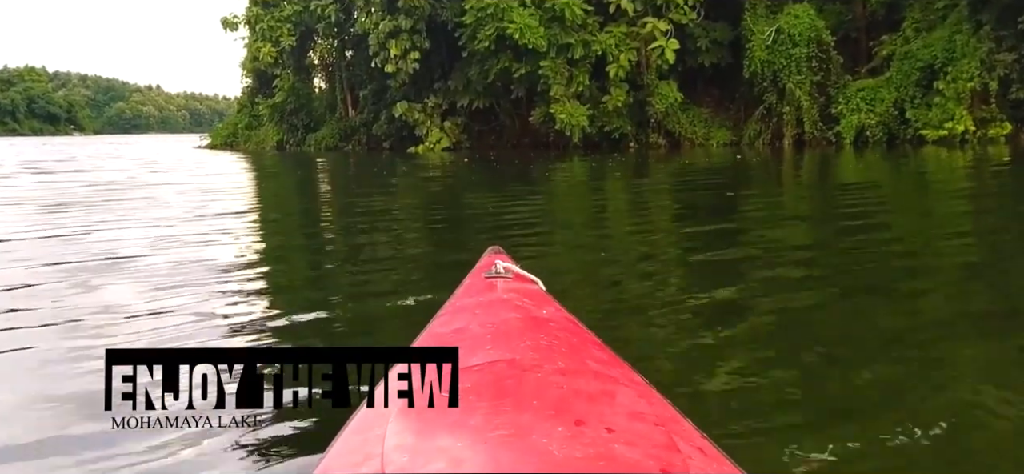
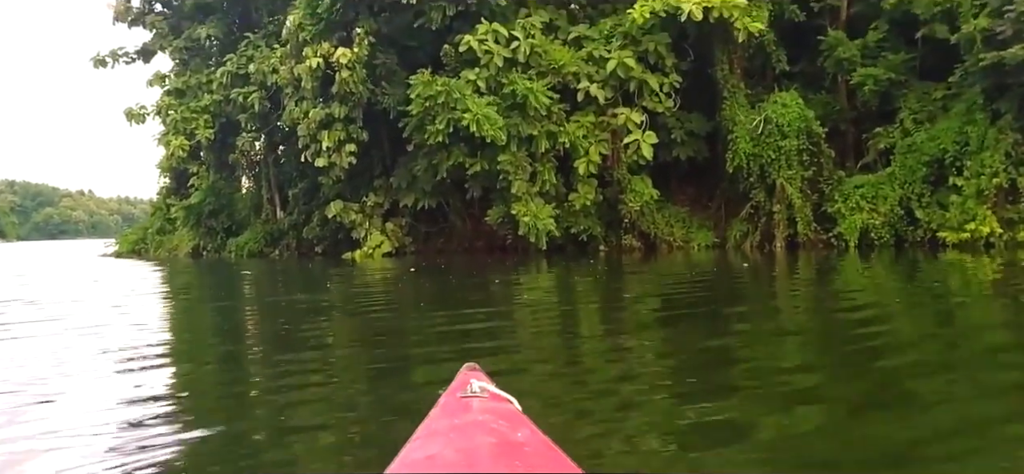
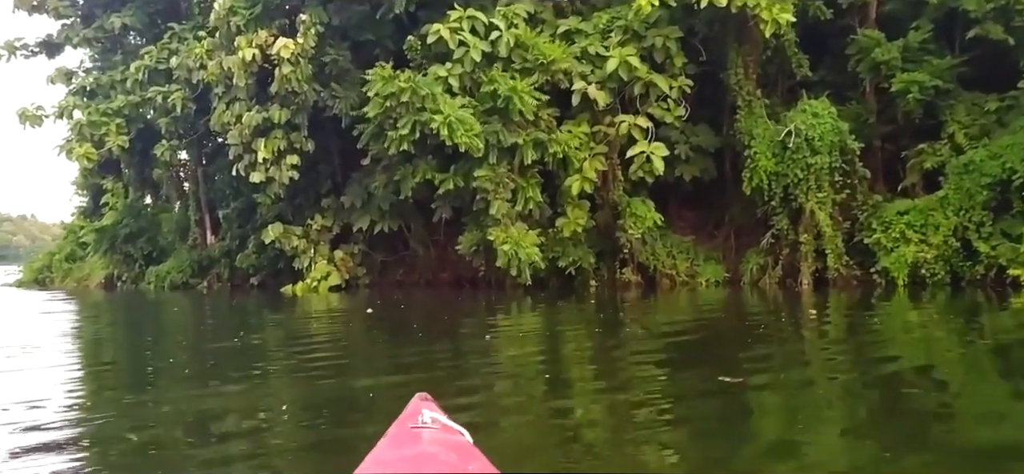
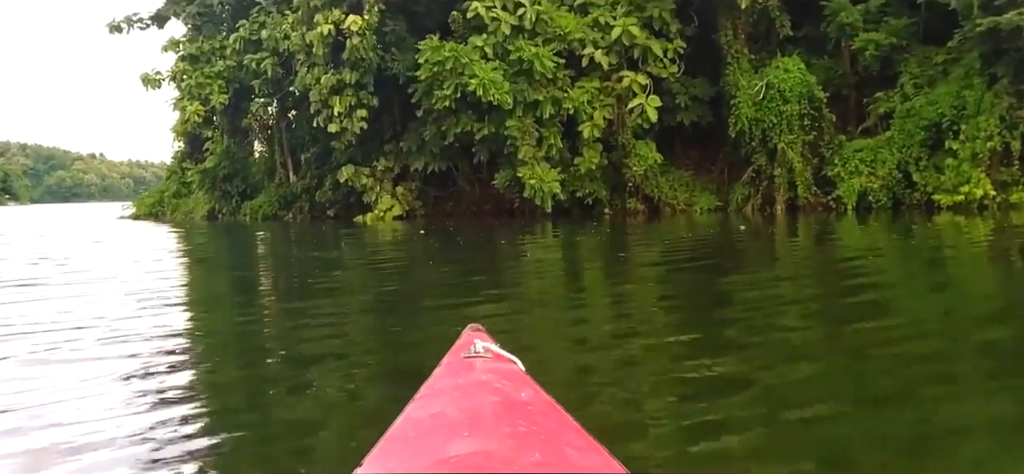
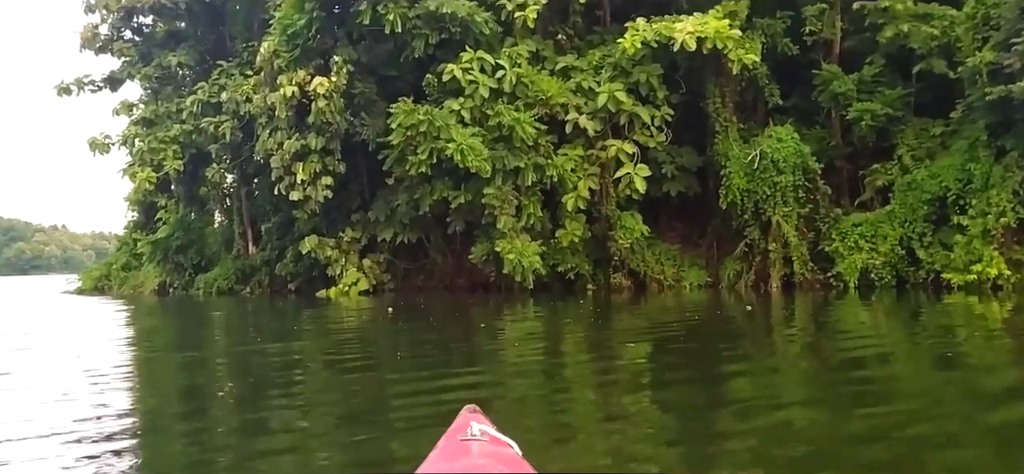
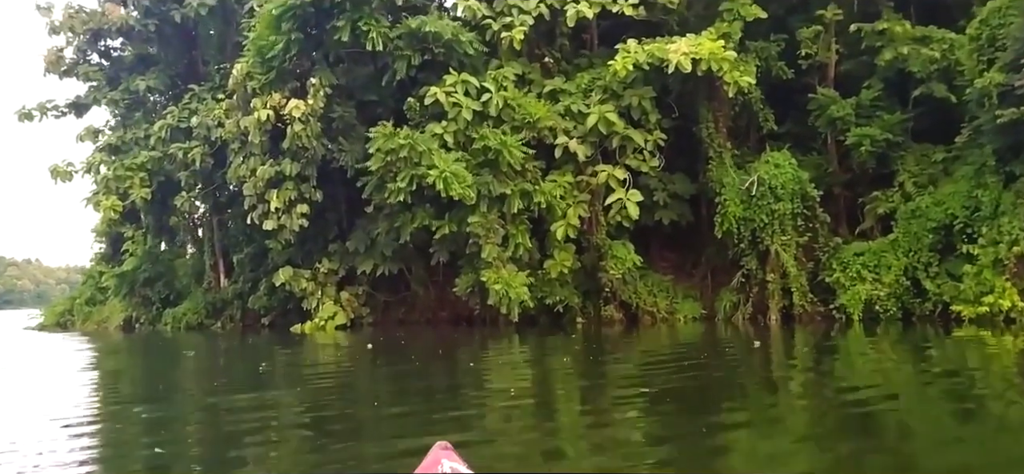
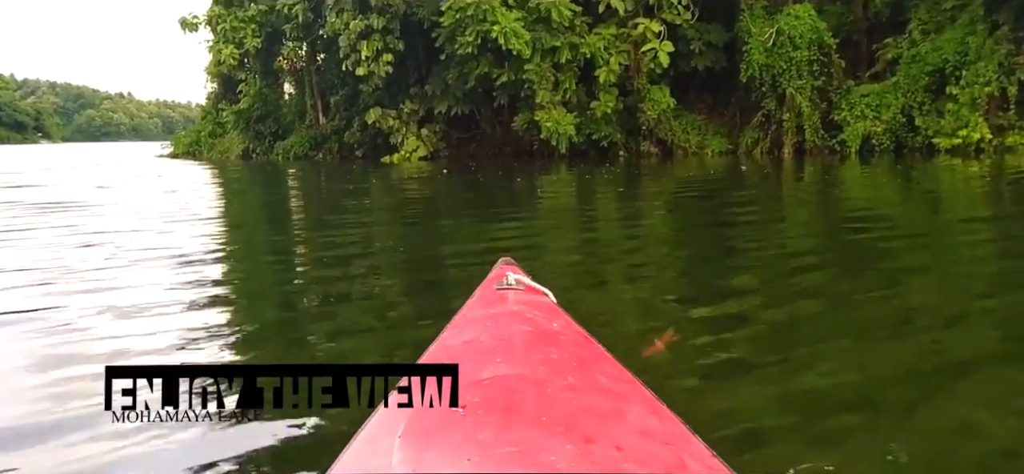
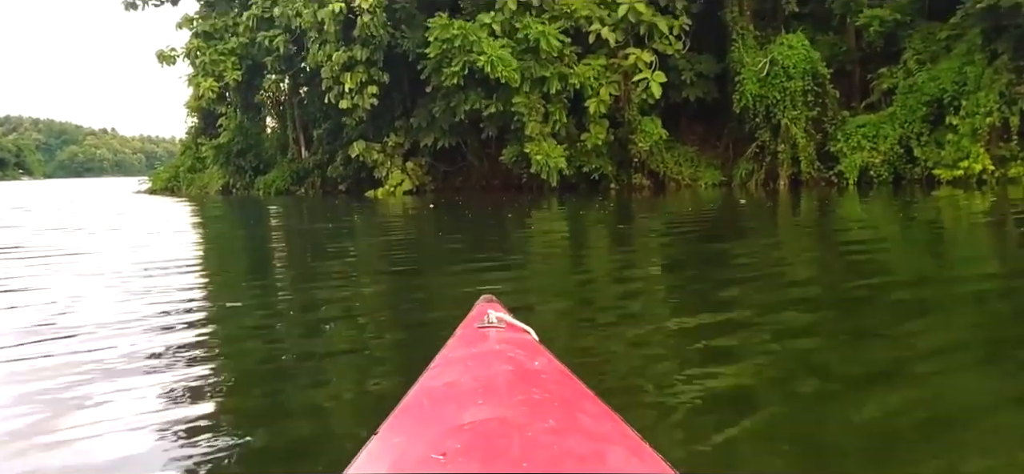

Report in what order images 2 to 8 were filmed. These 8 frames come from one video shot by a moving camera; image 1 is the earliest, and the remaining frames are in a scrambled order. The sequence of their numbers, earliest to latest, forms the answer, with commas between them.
7, 8, 4, 2, 5, 6, 3
